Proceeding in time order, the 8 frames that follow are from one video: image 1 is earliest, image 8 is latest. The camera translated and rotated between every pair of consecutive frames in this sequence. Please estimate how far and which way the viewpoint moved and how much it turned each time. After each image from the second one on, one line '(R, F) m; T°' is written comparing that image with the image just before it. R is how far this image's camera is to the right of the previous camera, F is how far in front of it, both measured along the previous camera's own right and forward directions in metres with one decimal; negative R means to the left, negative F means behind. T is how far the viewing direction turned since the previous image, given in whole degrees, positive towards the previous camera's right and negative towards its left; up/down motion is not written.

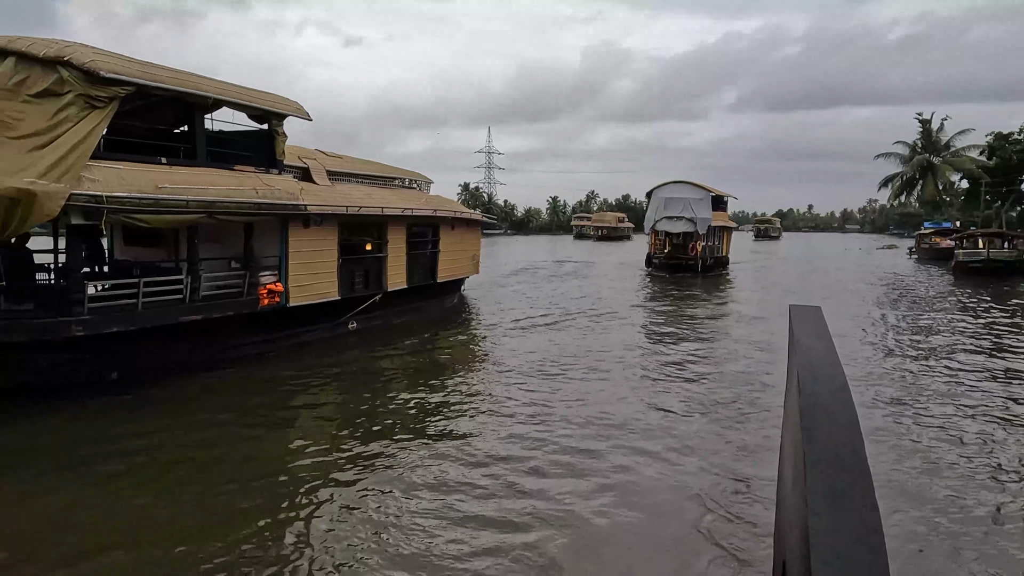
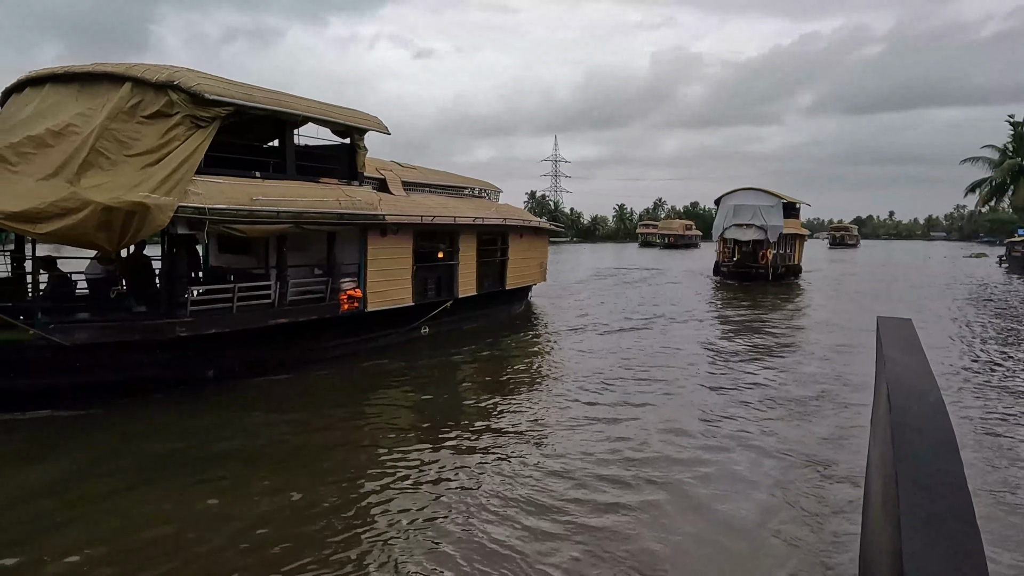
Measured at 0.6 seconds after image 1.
(-0.1, -0.2) m; -6°
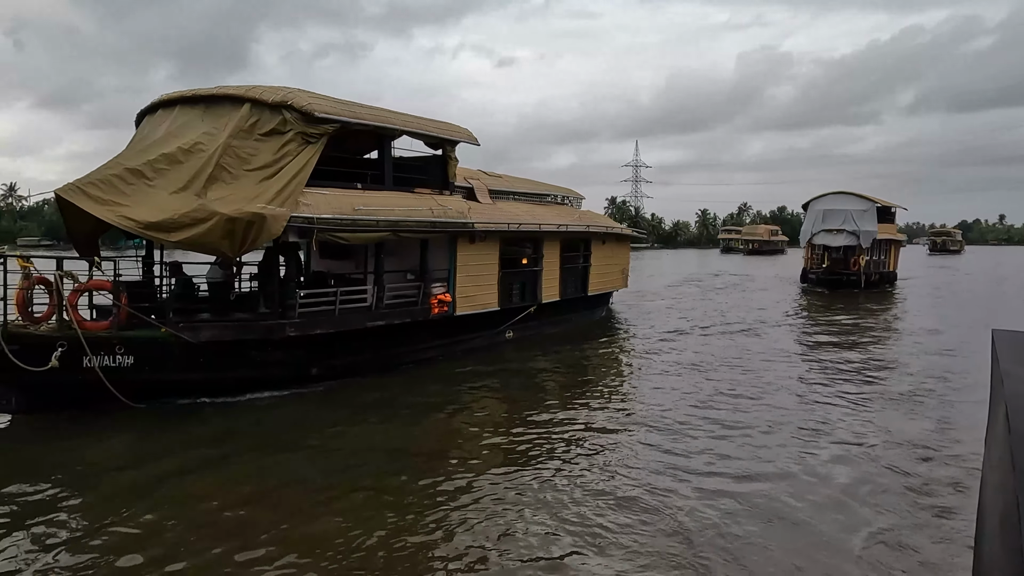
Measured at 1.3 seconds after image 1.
(-0.1, -0.3) m; -7°
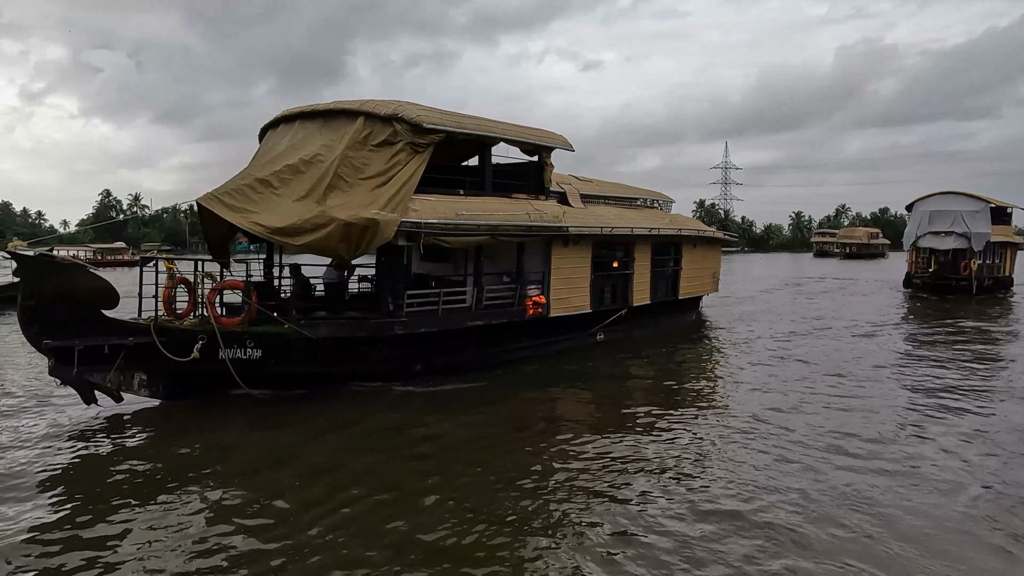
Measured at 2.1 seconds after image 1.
(-0.2, -0.3) m; -7°
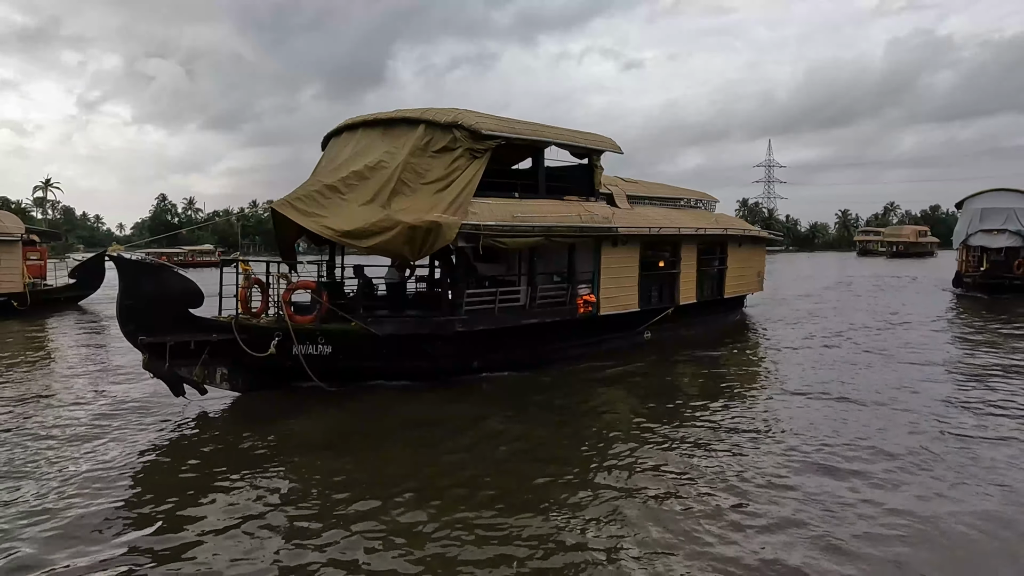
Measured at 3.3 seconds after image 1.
(-0.3, -0.4) m; -3°
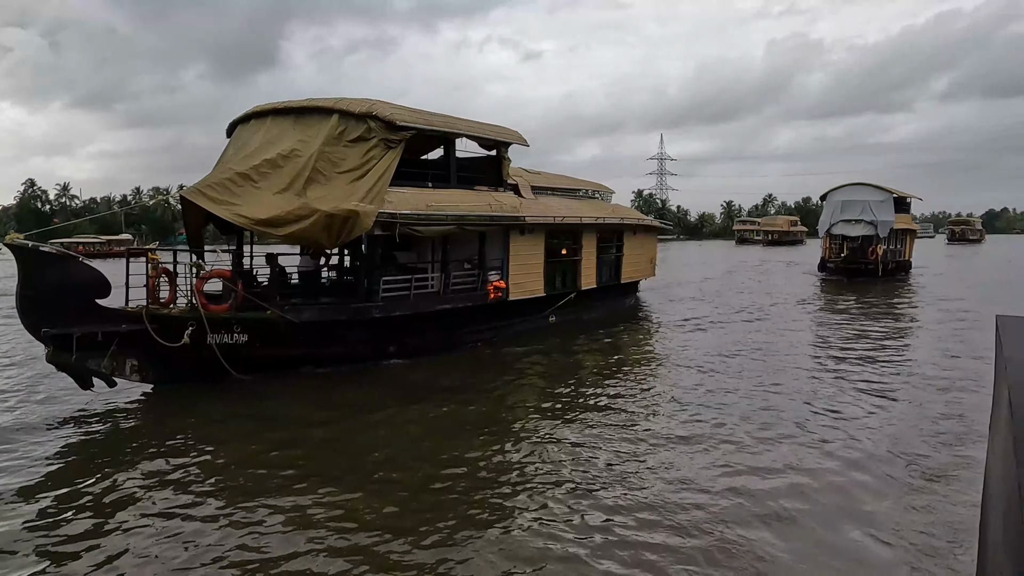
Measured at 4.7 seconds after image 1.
(-0.2, -0.4) m; +9°
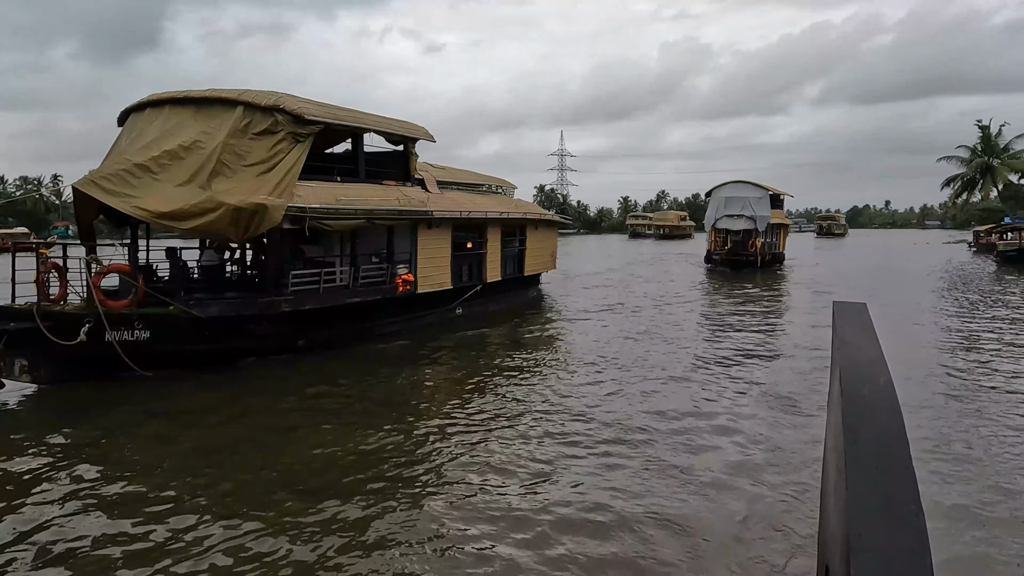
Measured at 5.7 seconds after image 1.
(-0.1, -0.4) m; +8°
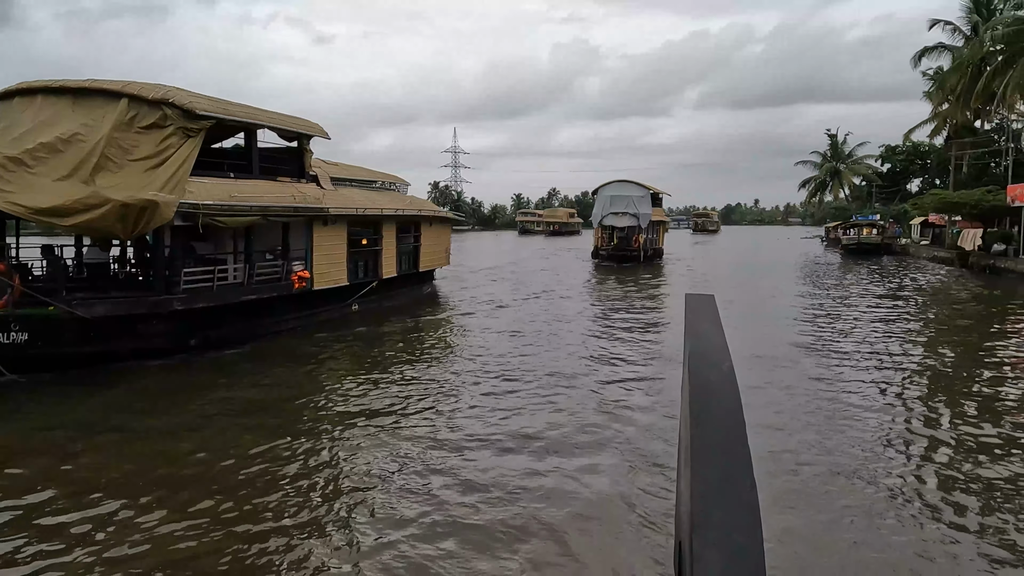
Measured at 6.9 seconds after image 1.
(-0.1, -0.4) m; +9°
